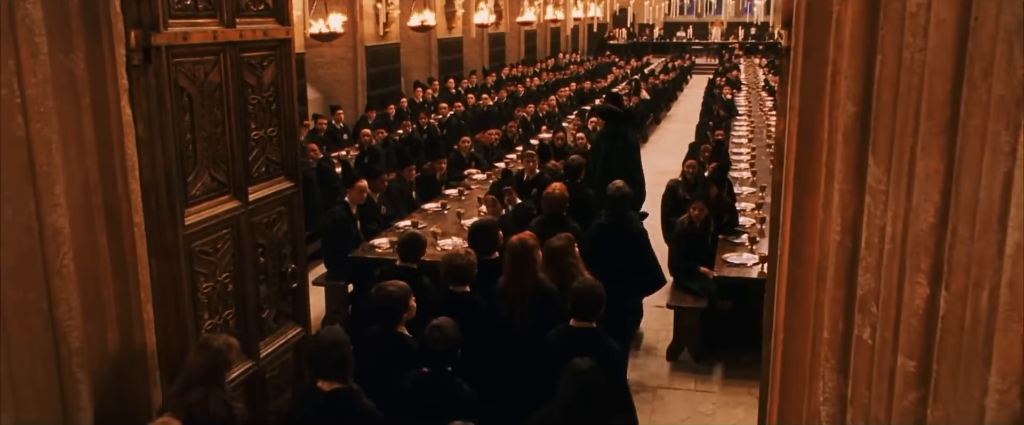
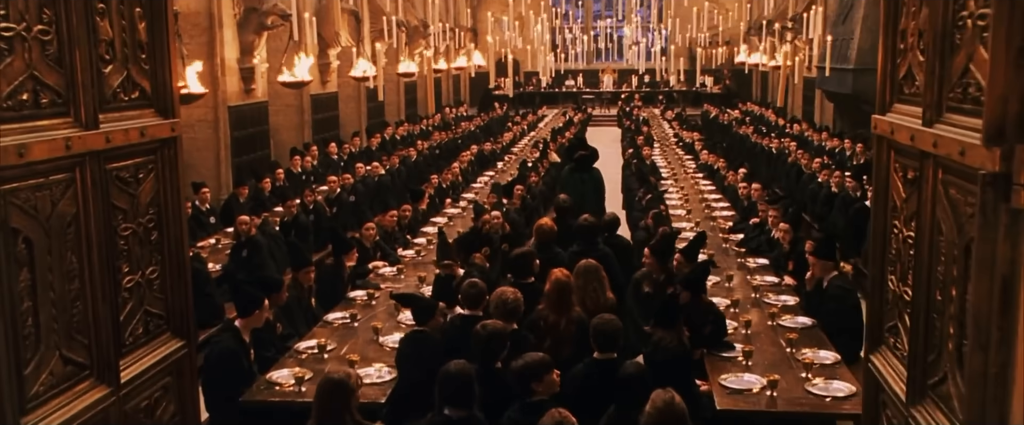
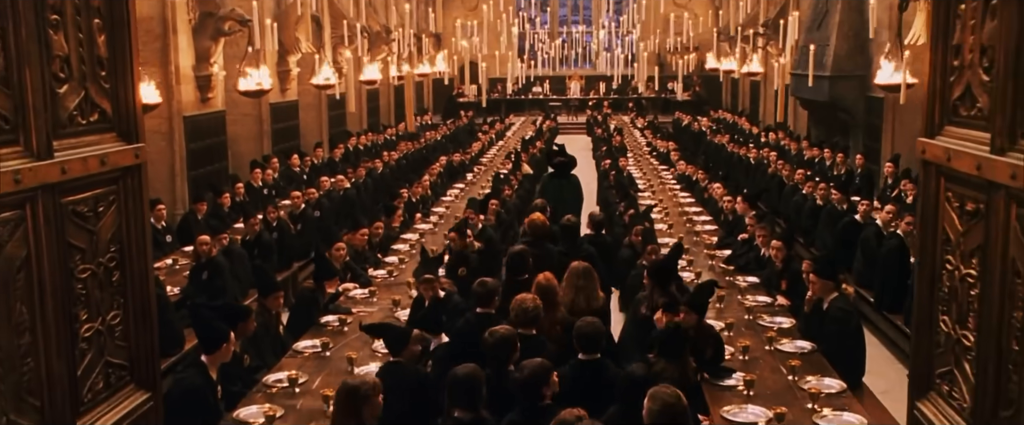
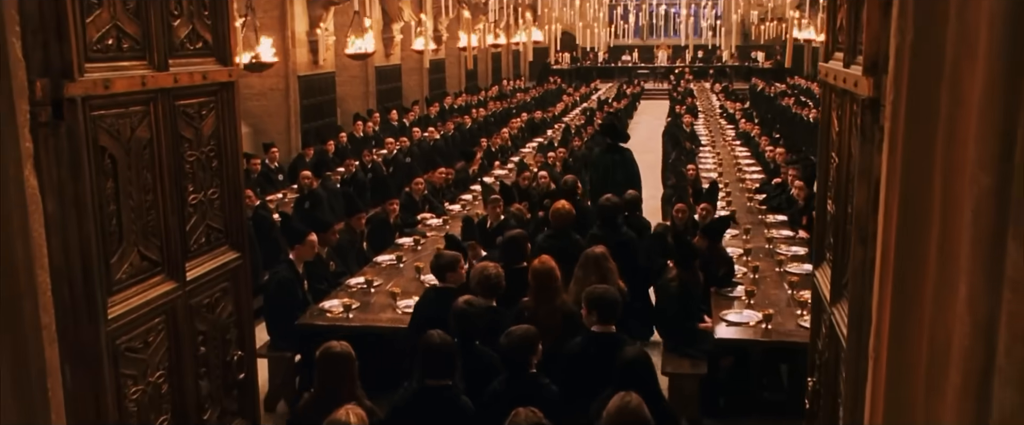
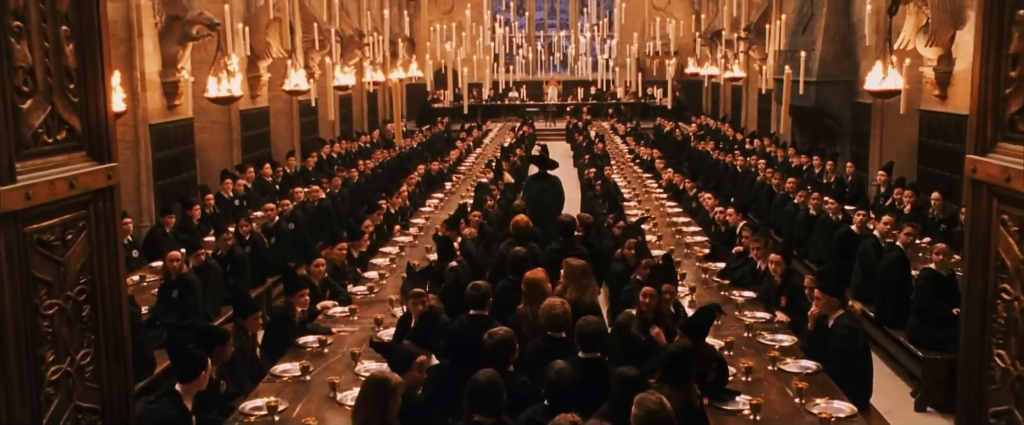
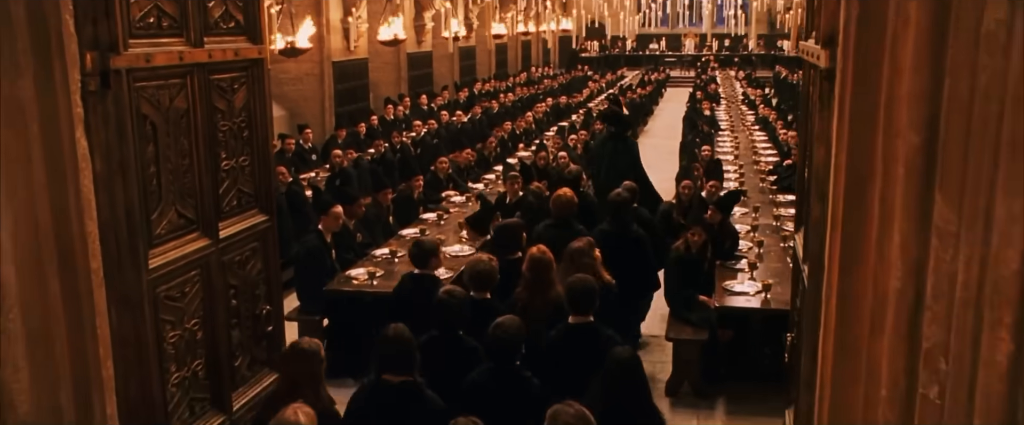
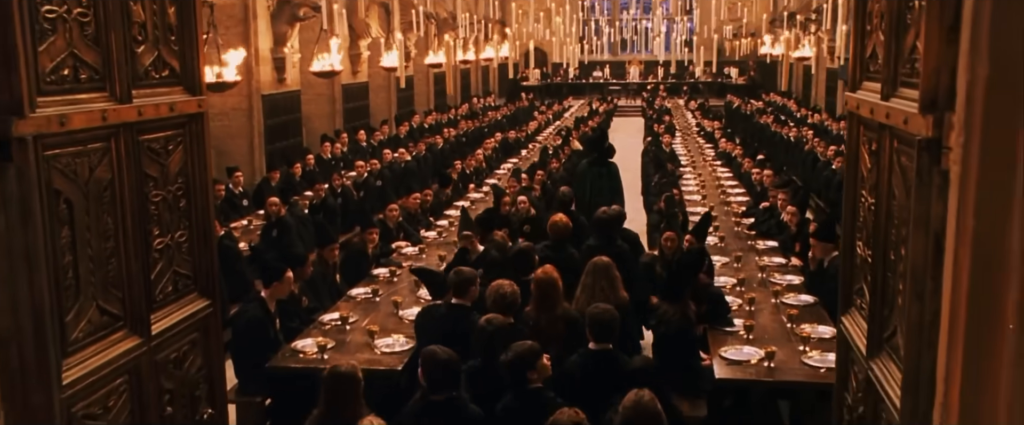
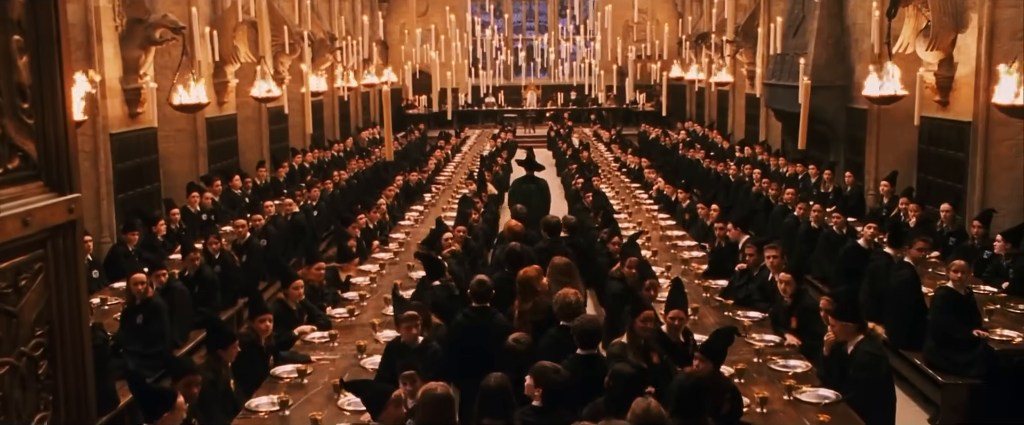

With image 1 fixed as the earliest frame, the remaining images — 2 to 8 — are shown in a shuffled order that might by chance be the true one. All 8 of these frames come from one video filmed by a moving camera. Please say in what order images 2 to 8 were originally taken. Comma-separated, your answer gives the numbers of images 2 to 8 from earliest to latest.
6, 4, 7, 2, 3, 5, 8
